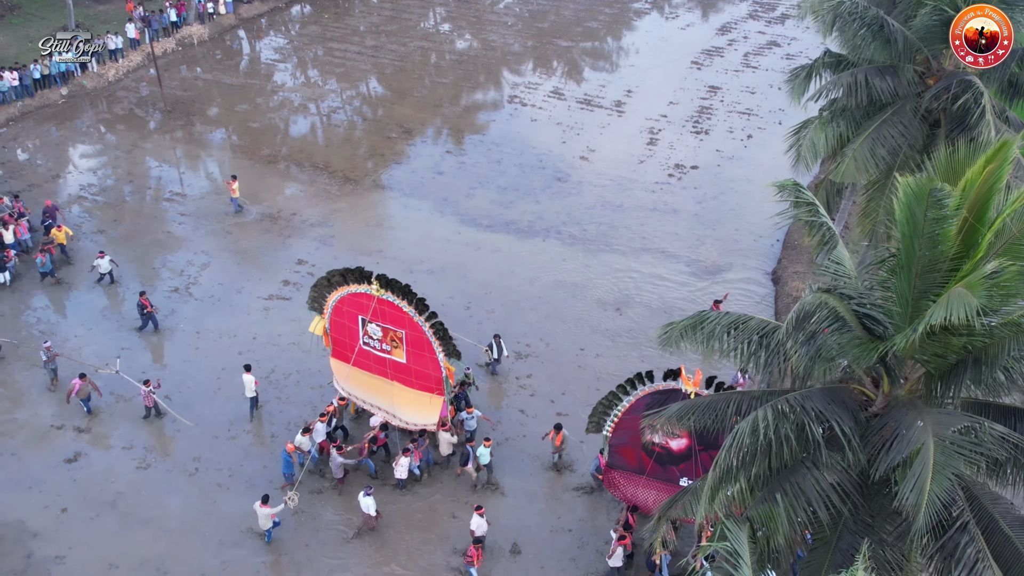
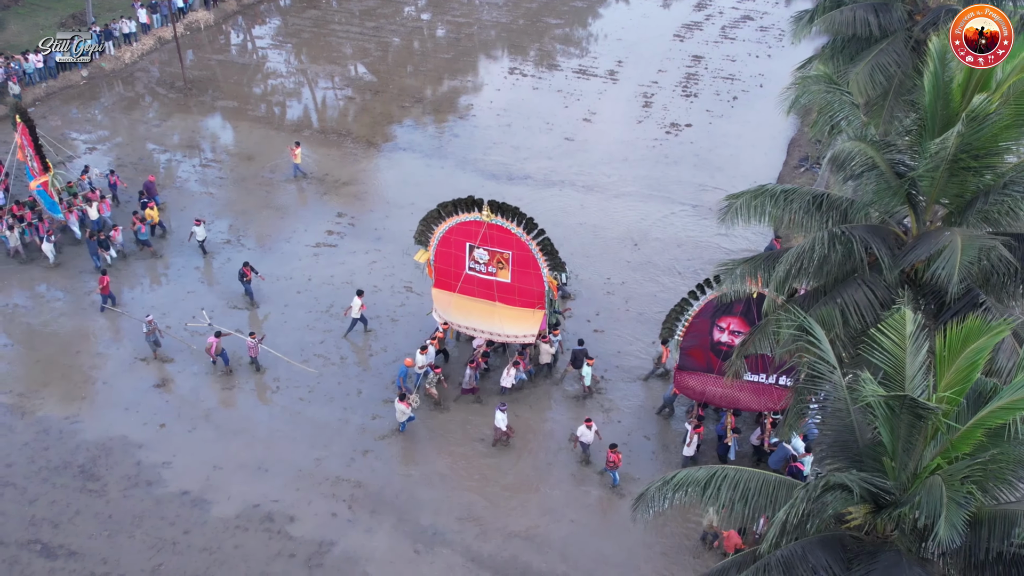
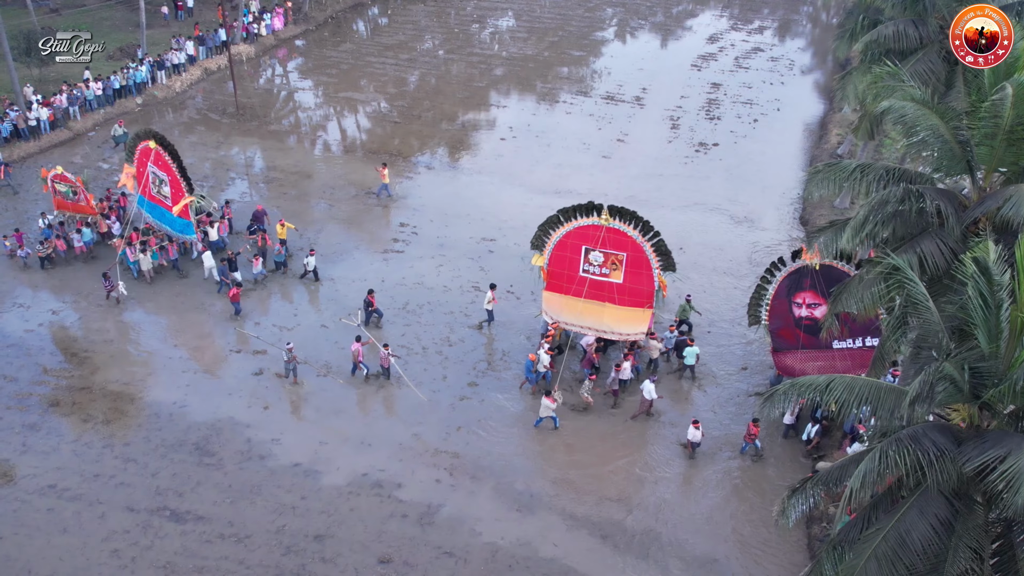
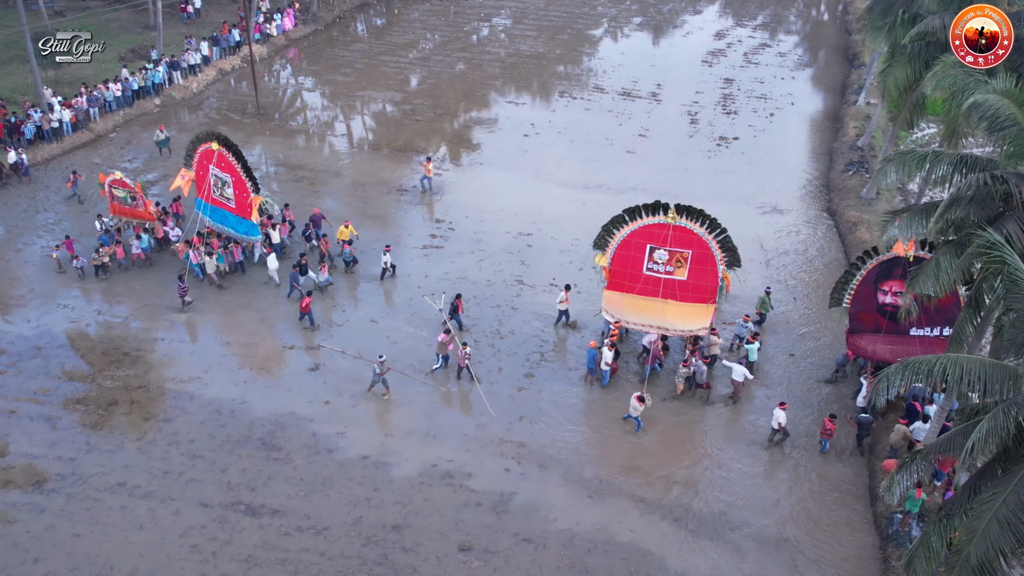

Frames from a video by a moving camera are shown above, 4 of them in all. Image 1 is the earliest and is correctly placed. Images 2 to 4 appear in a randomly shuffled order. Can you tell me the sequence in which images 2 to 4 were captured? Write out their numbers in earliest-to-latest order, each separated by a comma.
2, 3, 4
